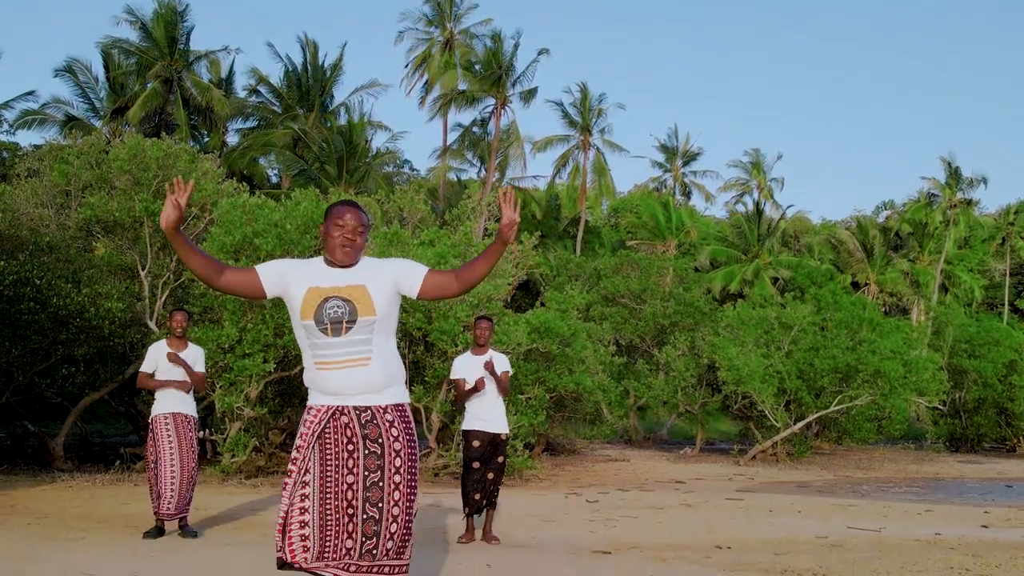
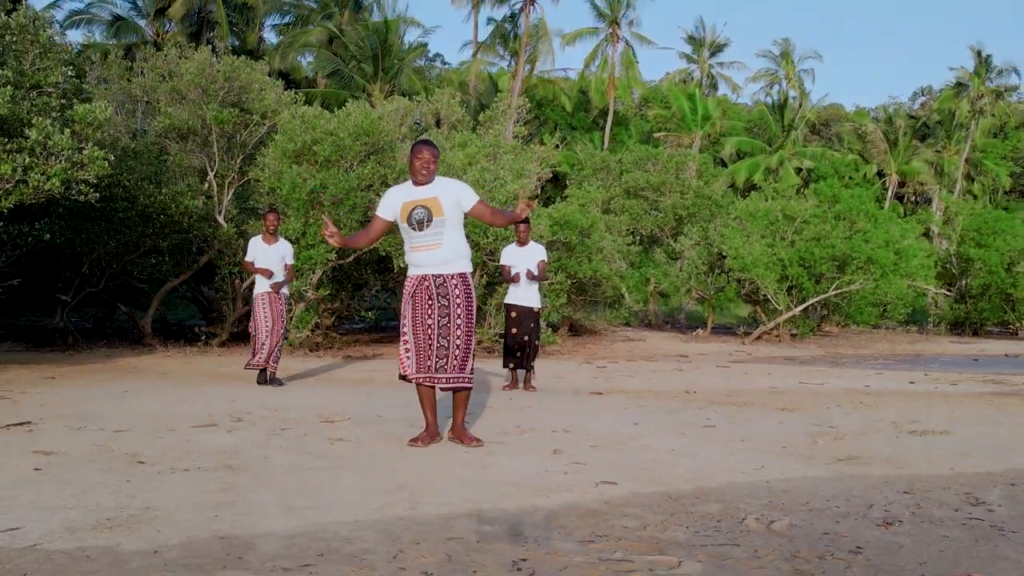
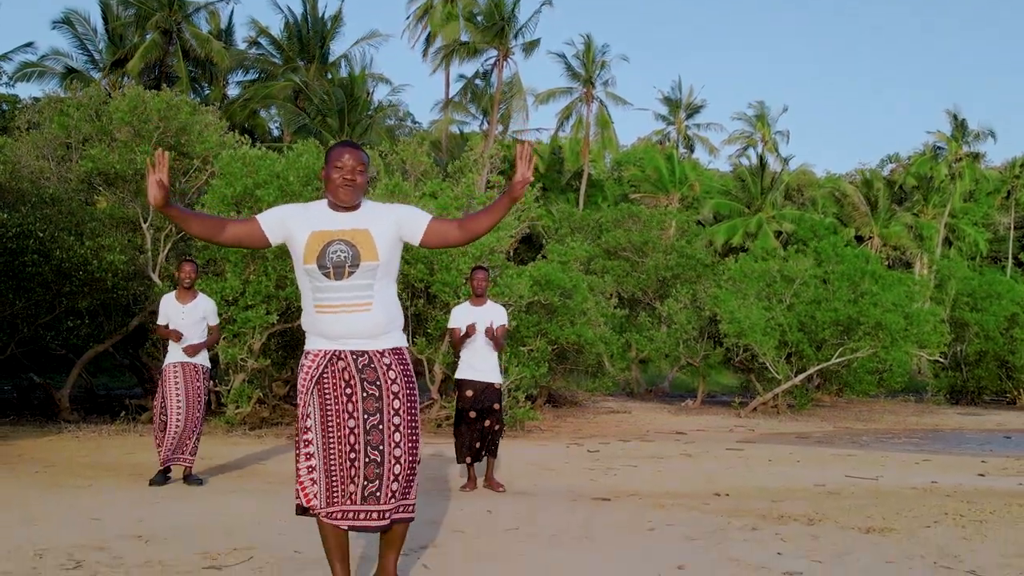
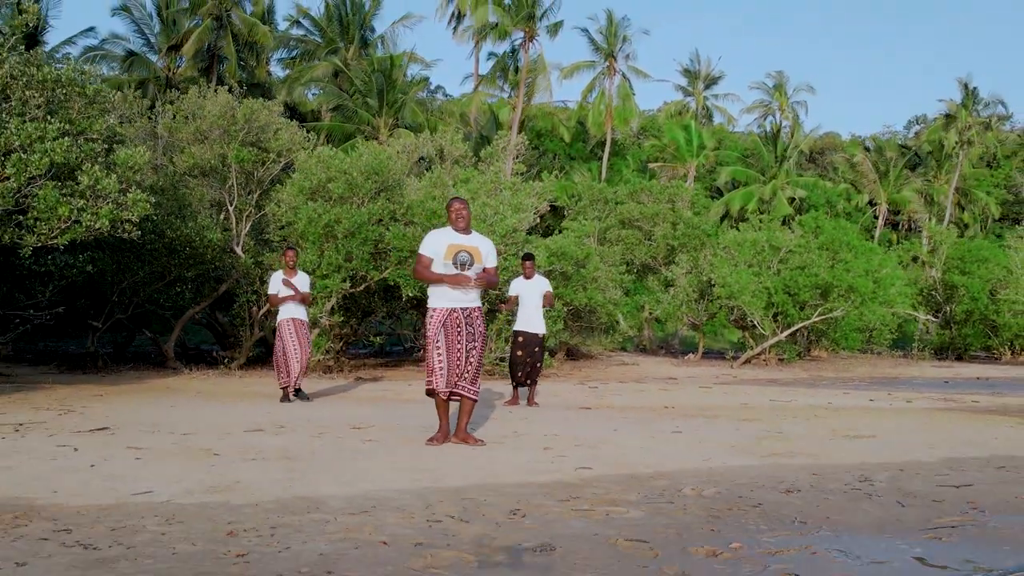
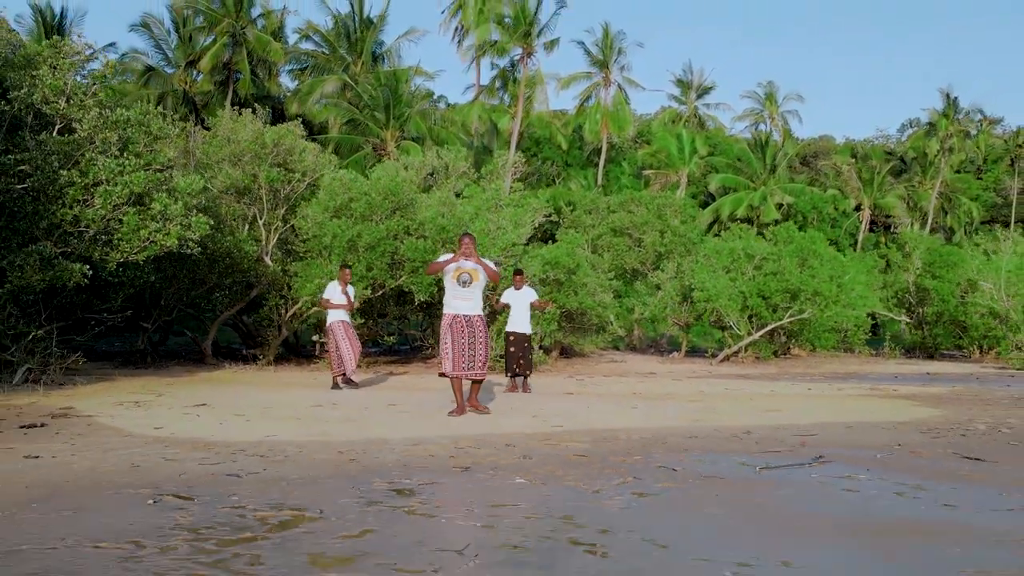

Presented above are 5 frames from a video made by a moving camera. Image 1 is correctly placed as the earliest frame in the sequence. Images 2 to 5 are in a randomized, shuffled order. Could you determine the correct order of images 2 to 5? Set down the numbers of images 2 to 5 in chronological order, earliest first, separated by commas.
3, 2, 4, 5
